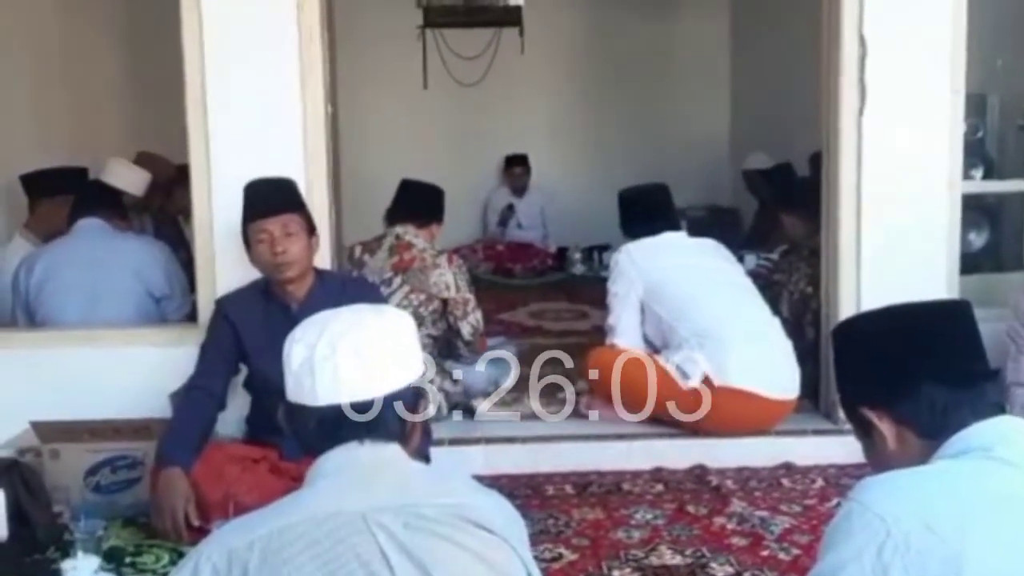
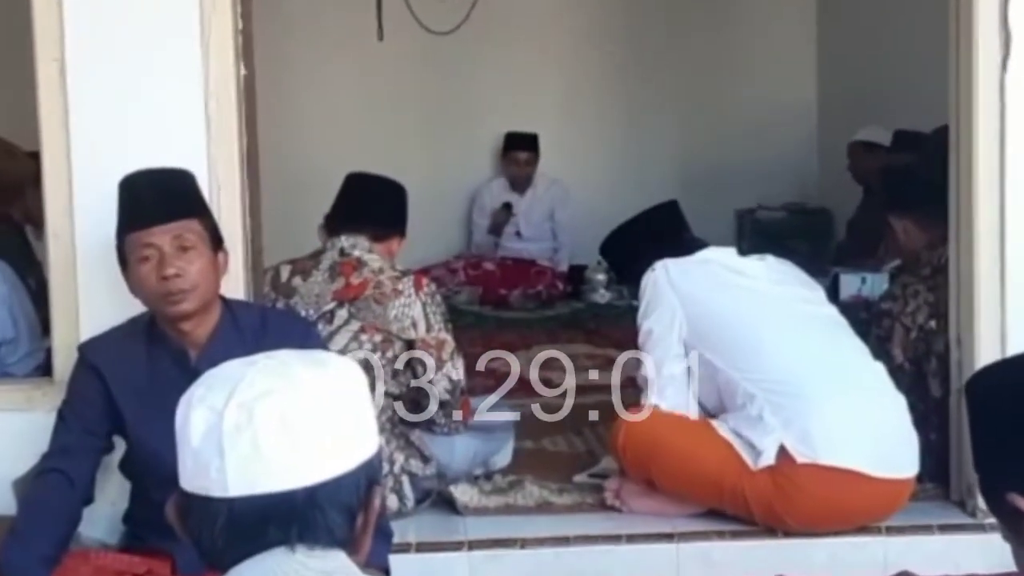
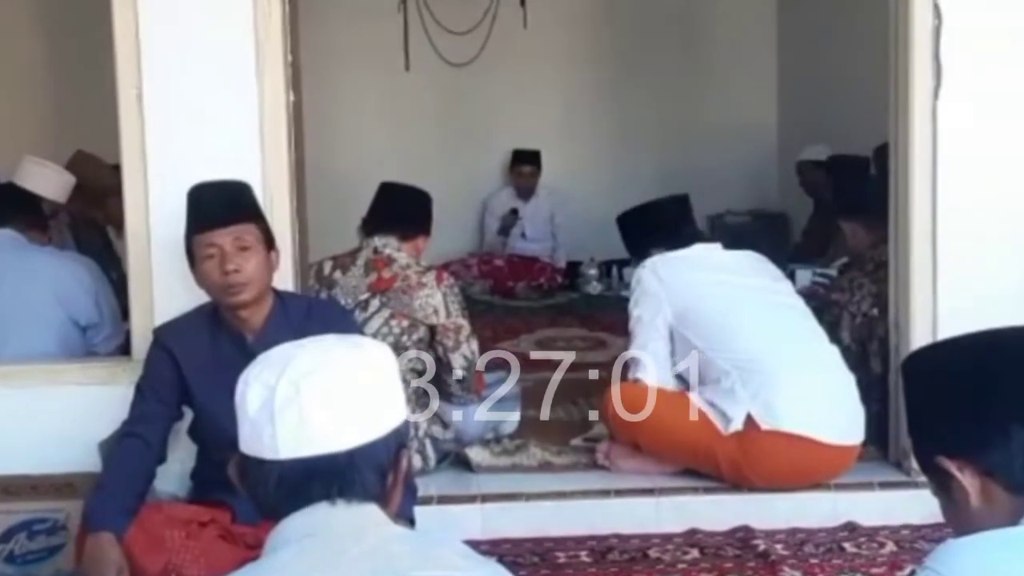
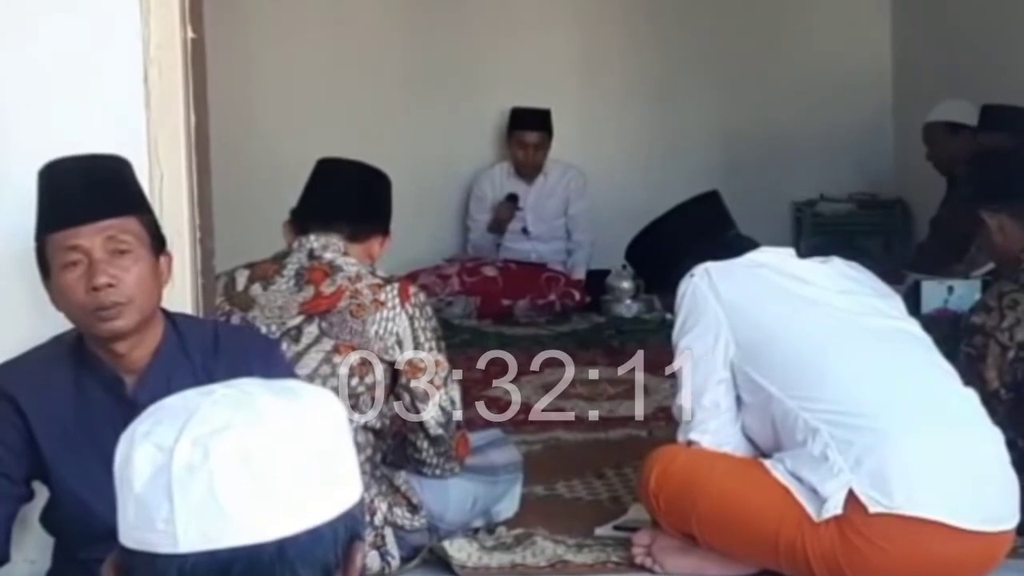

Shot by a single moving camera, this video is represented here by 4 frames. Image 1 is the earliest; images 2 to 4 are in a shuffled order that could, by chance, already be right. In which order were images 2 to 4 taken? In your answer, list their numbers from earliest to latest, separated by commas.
3, 2, 4
